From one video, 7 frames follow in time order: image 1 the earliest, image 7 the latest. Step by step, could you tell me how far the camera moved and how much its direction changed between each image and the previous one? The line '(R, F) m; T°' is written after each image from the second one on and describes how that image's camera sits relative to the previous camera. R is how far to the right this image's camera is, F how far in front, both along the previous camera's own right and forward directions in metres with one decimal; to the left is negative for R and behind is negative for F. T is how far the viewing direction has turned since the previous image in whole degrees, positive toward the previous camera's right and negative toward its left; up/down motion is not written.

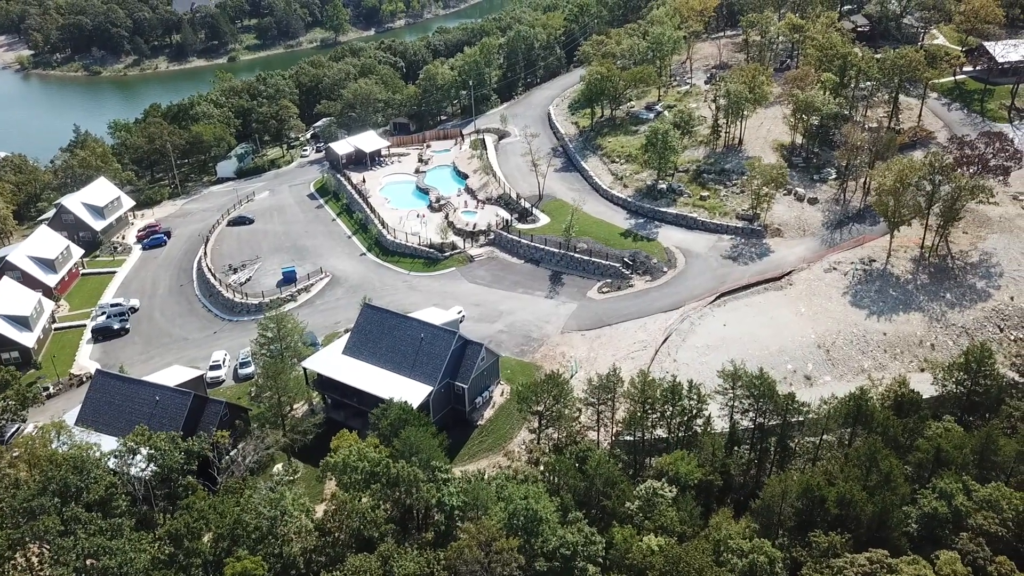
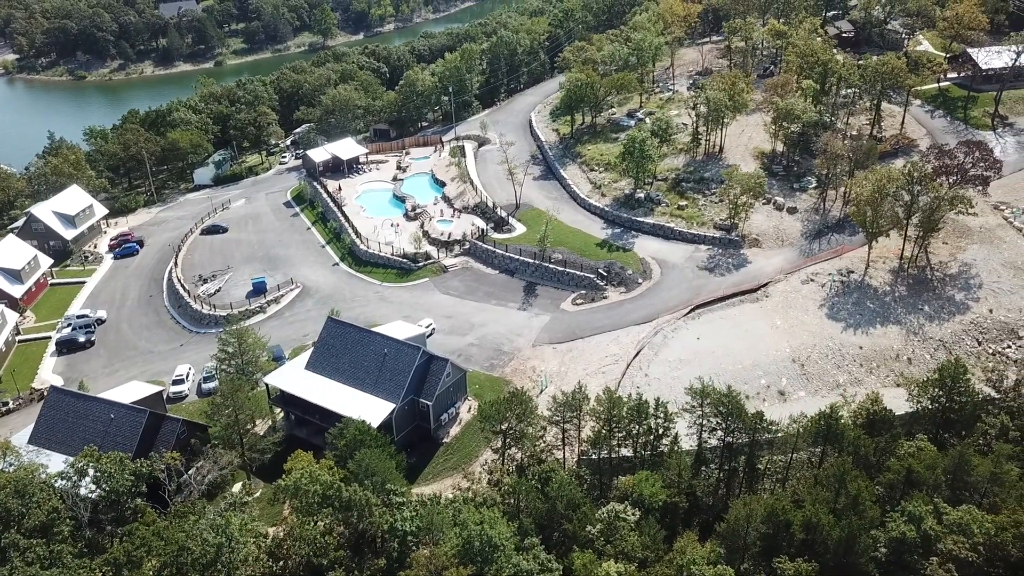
(+1.7, +1.1) m; 0°
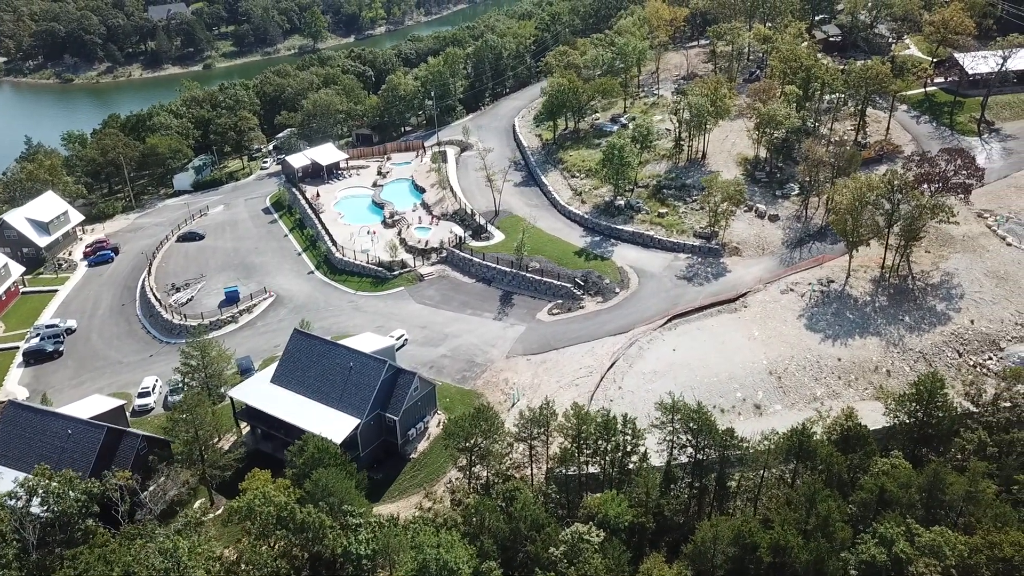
(+1.6, +1.0) m; 0°
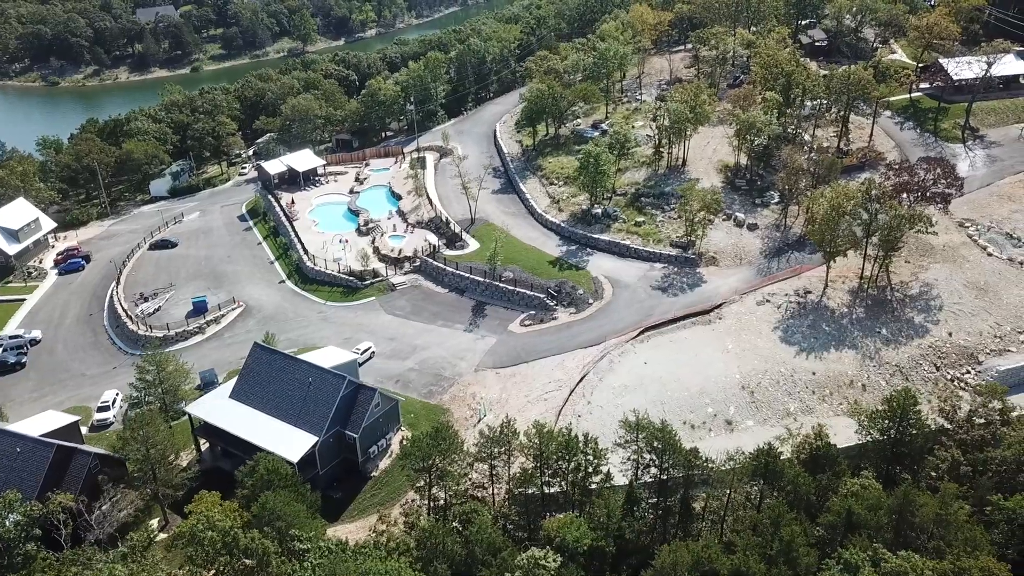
(+1.9, +1.1) m; 0°
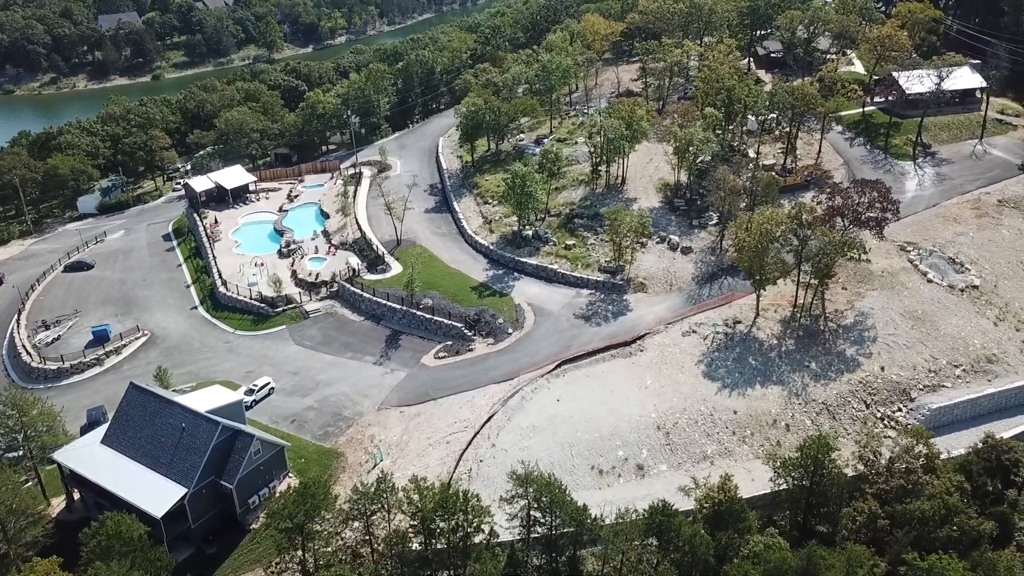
(+5.1, +3.0) m; +1°
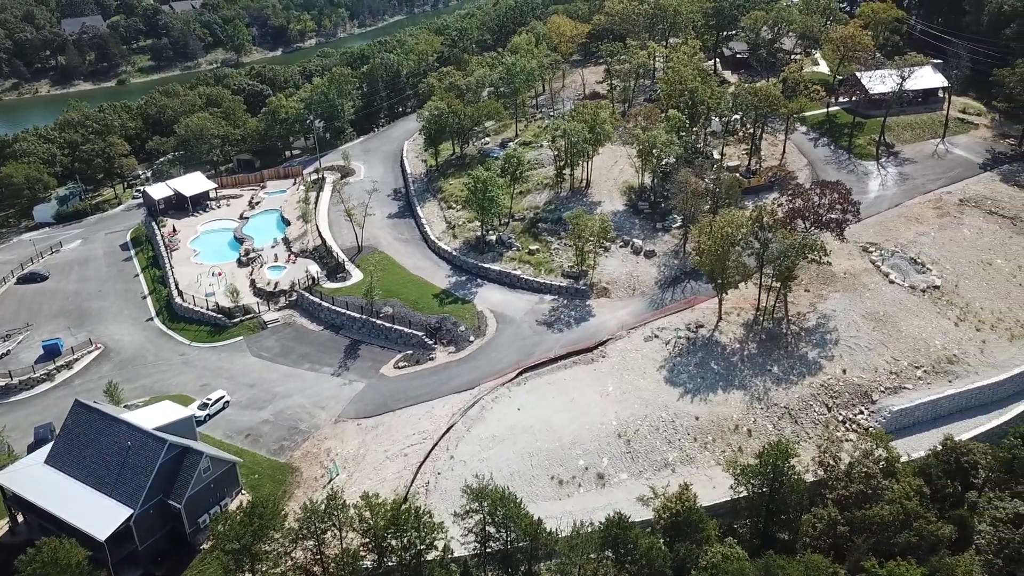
(+1.3, +0.7) m; +1°
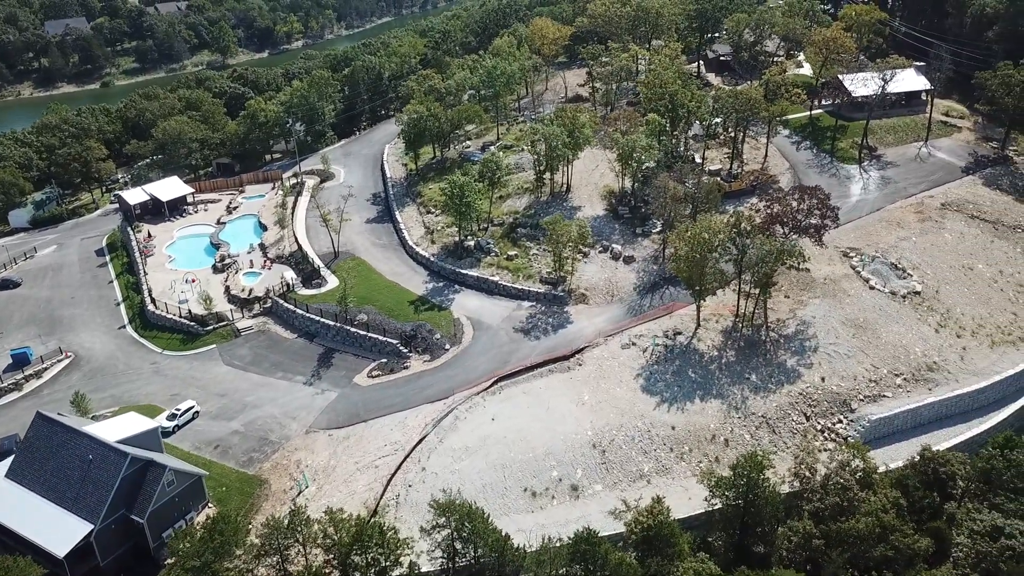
(+1.1, +0.7) m; +1°
